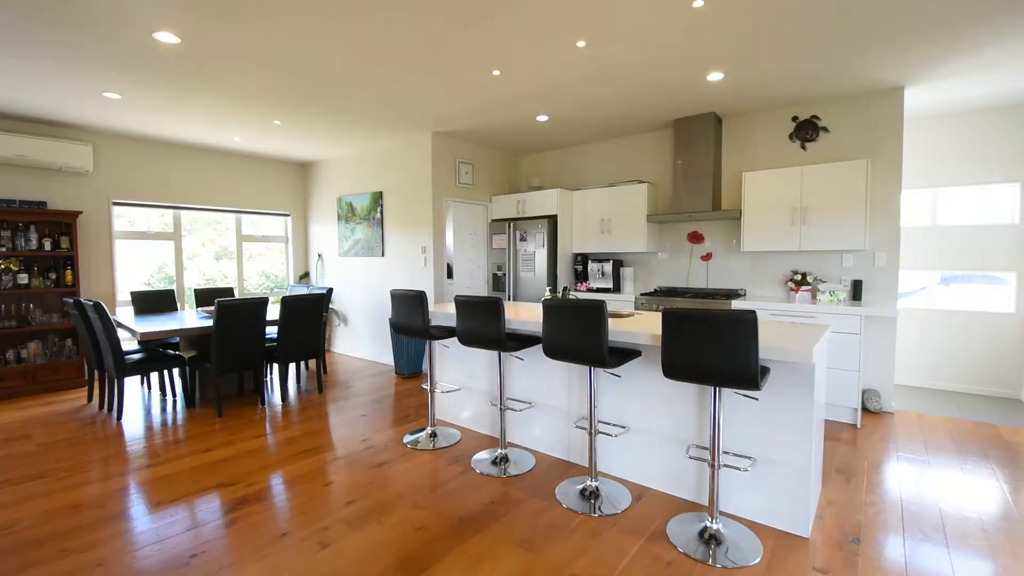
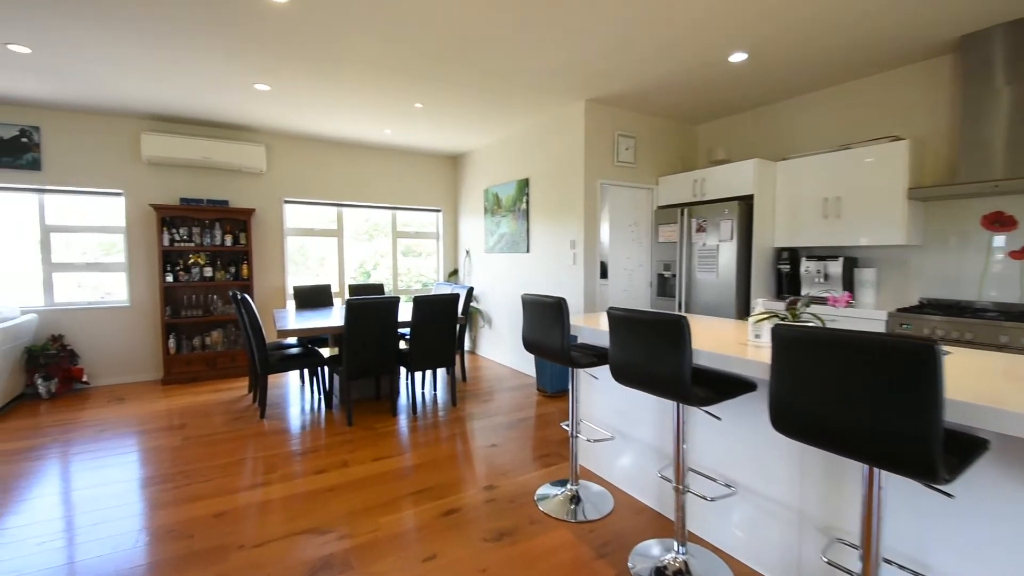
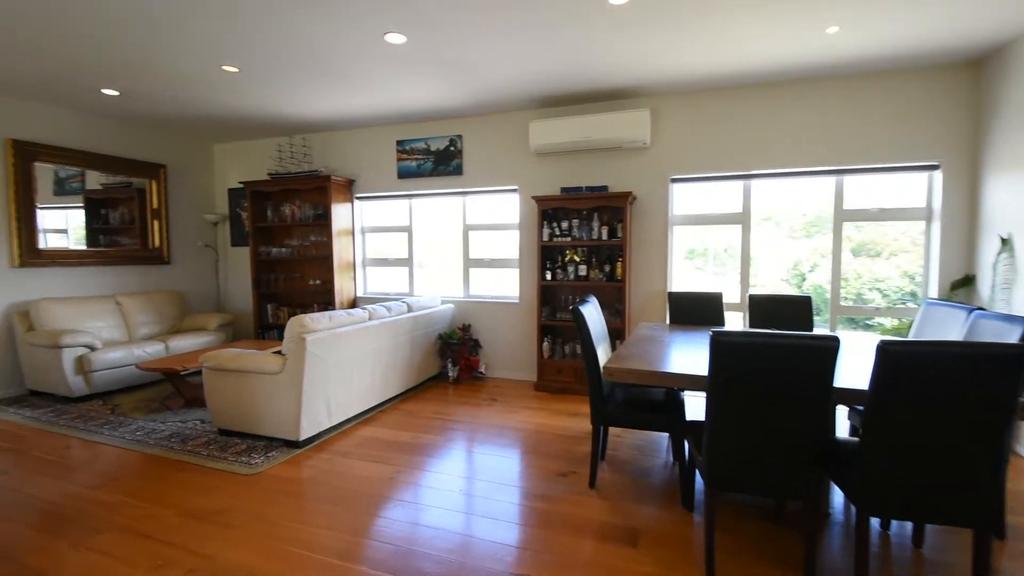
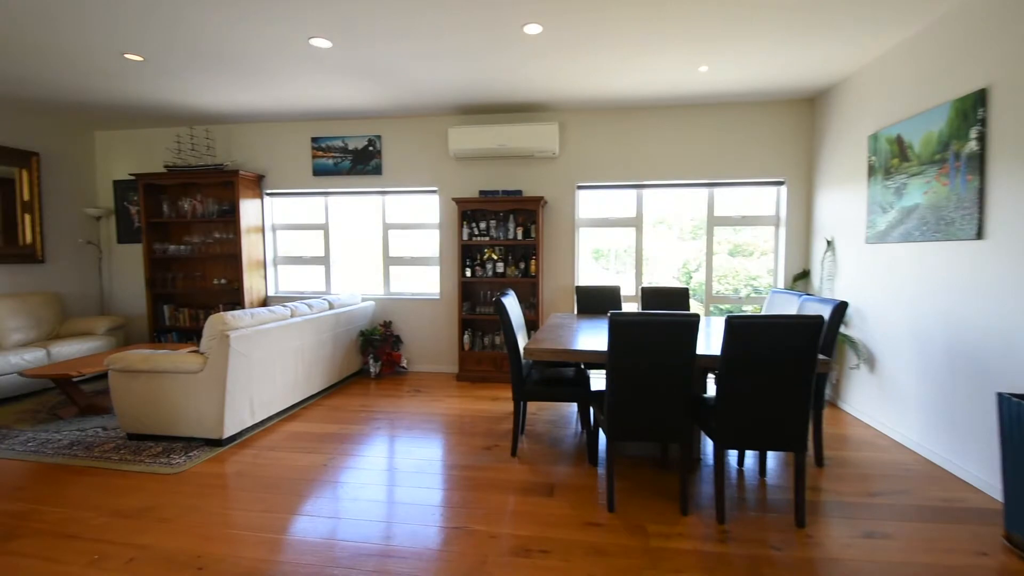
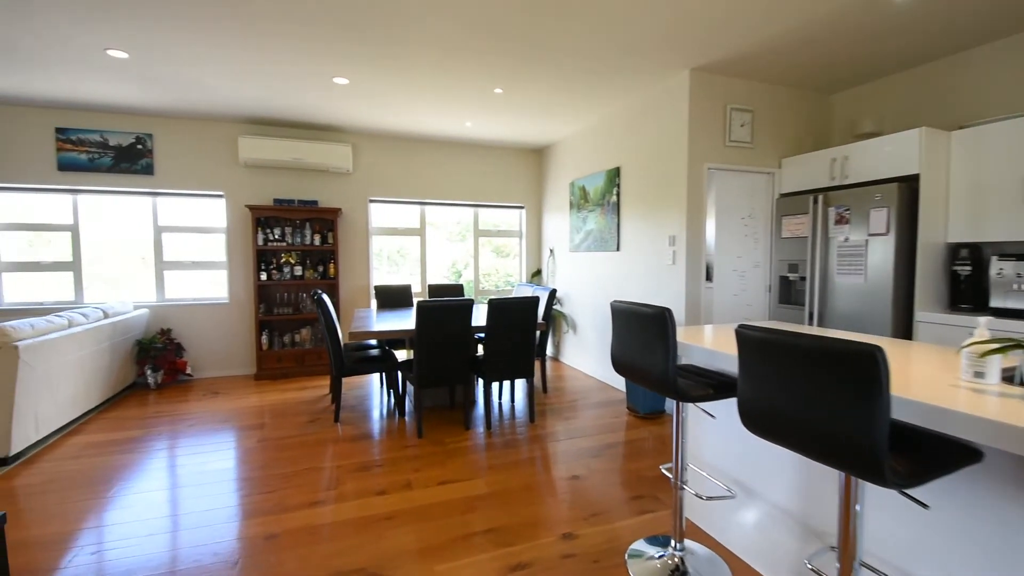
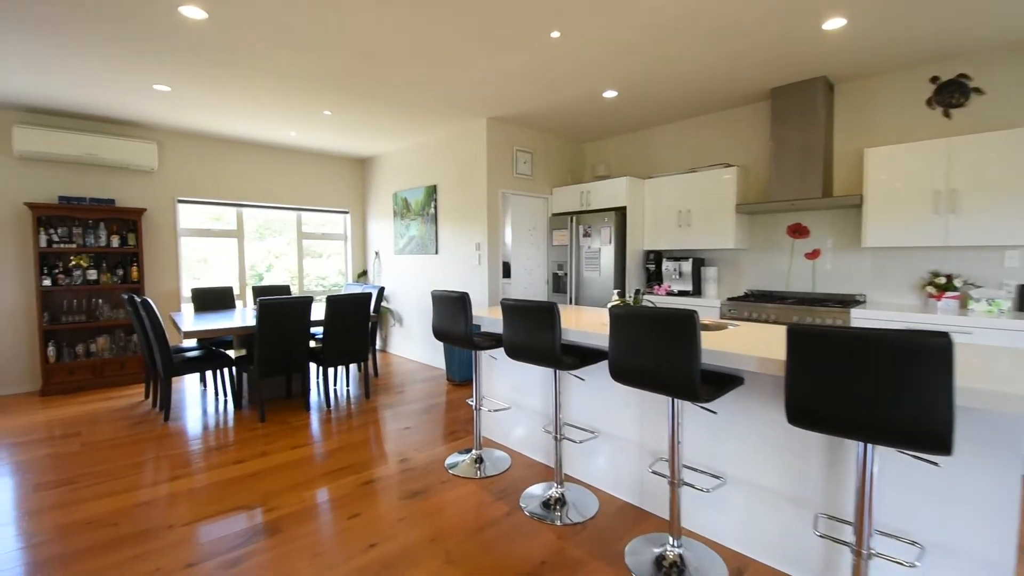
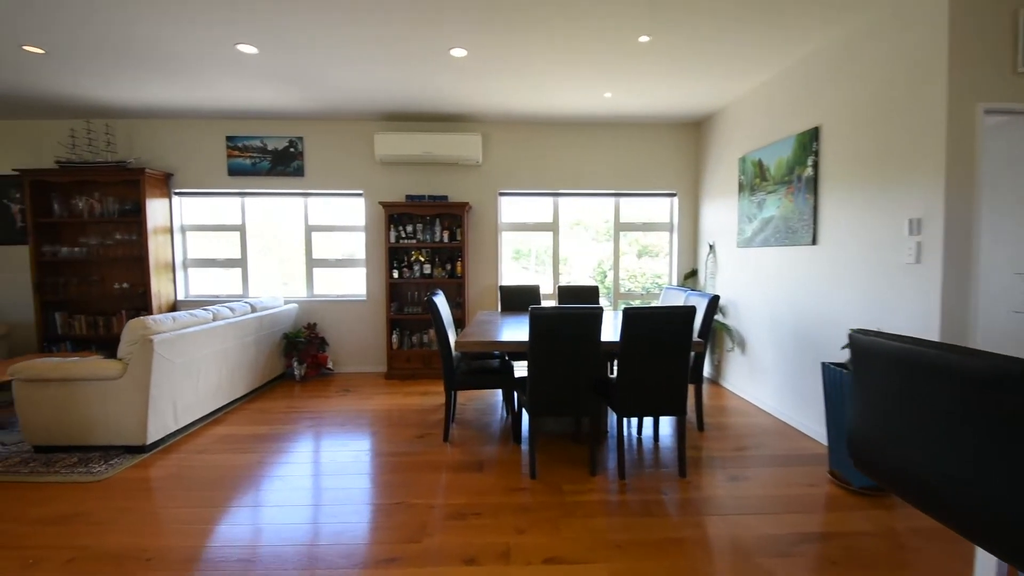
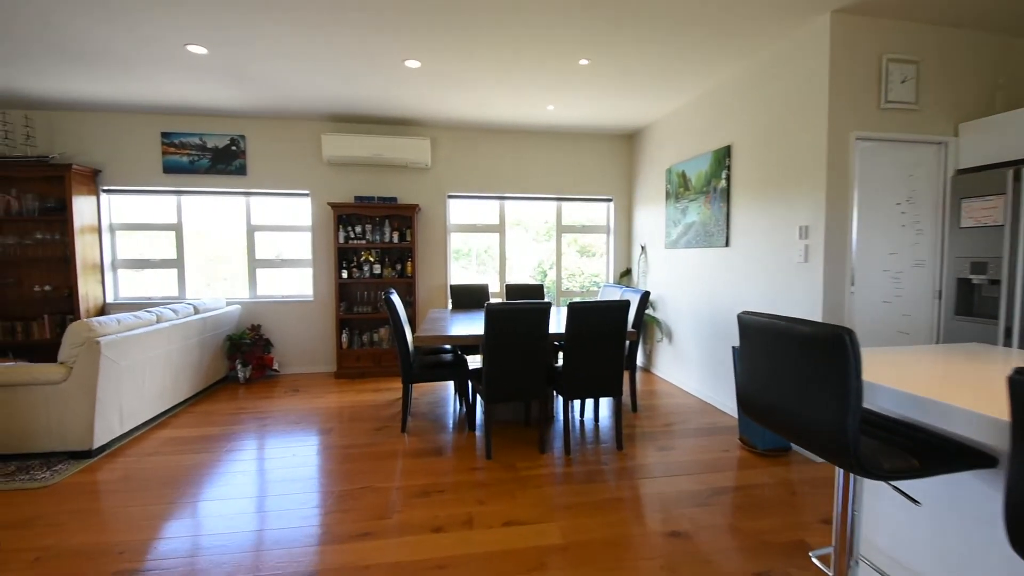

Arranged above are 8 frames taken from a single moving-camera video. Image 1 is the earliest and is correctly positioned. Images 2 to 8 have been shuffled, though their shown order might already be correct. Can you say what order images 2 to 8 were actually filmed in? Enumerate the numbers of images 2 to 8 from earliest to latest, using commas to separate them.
6, 2, 5, 8, 7, 4, 3
